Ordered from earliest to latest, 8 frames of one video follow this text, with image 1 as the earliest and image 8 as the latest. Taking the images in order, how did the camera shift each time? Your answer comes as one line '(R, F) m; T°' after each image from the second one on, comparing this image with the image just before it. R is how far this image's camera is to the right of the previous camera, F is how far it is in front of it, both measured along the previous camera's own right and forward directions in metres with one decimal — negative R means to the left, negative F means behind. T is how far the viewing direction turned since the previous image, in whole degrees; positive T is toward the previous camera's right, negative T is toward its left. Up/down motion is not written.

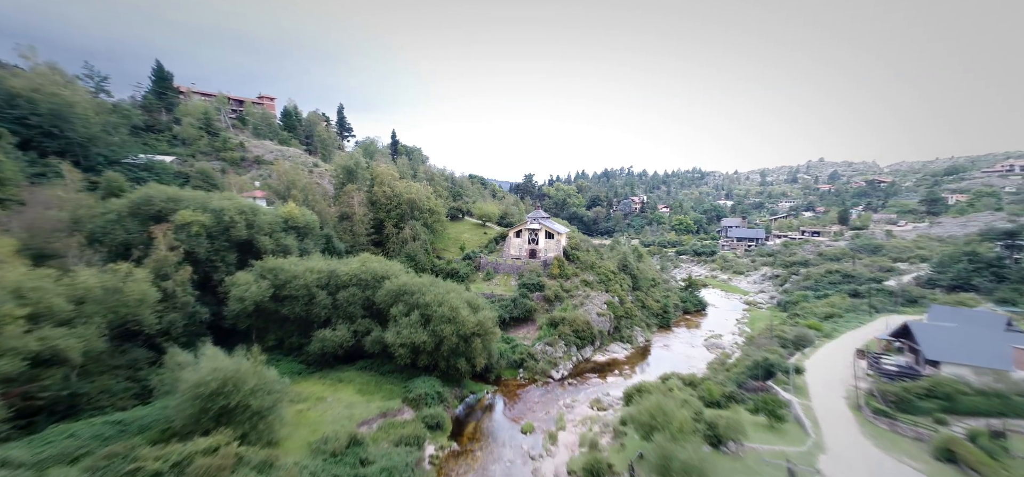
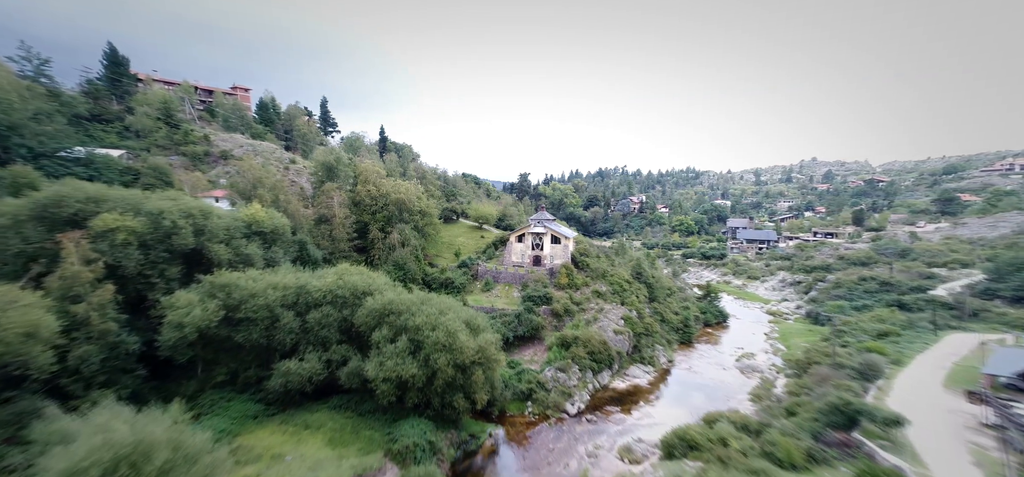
(-0.9, +5.1) m; +1°
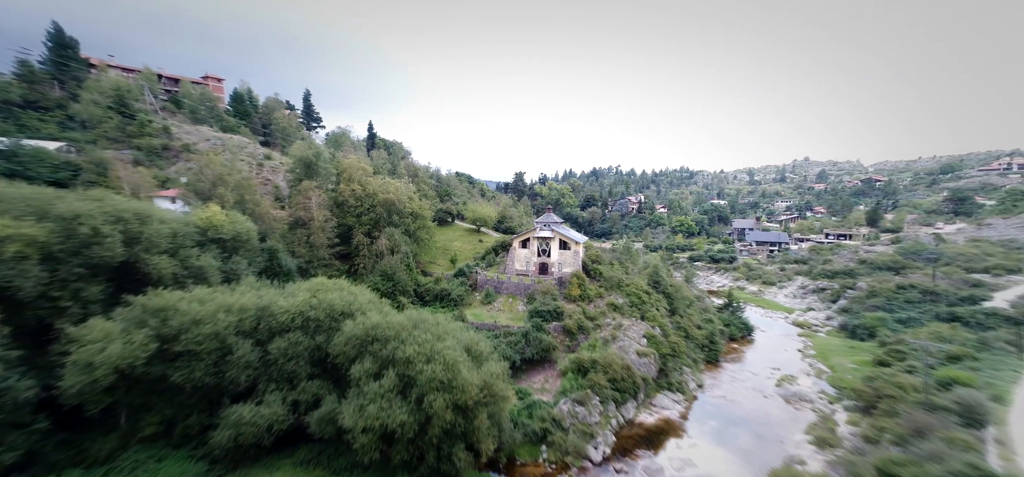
(-1.0, +4.6) m; +1°
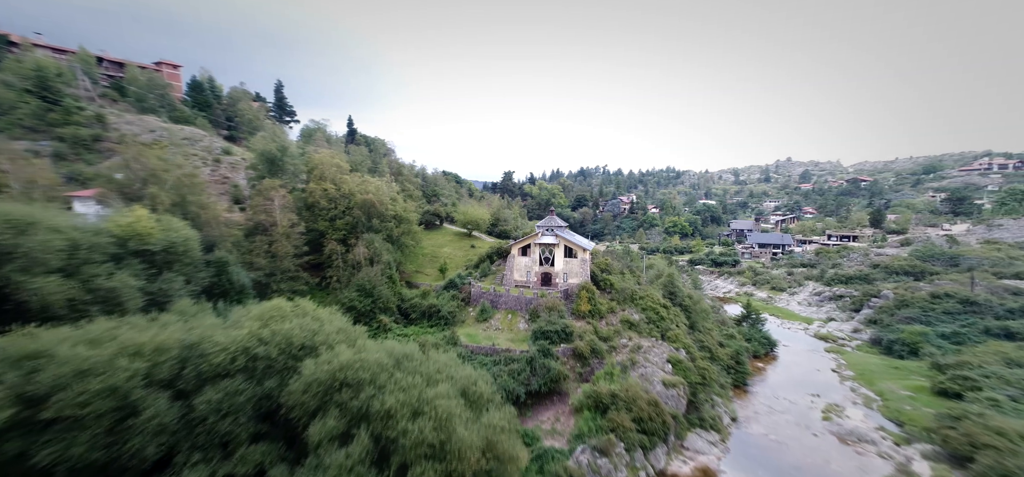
(-0.9, +4.7) m; +2°
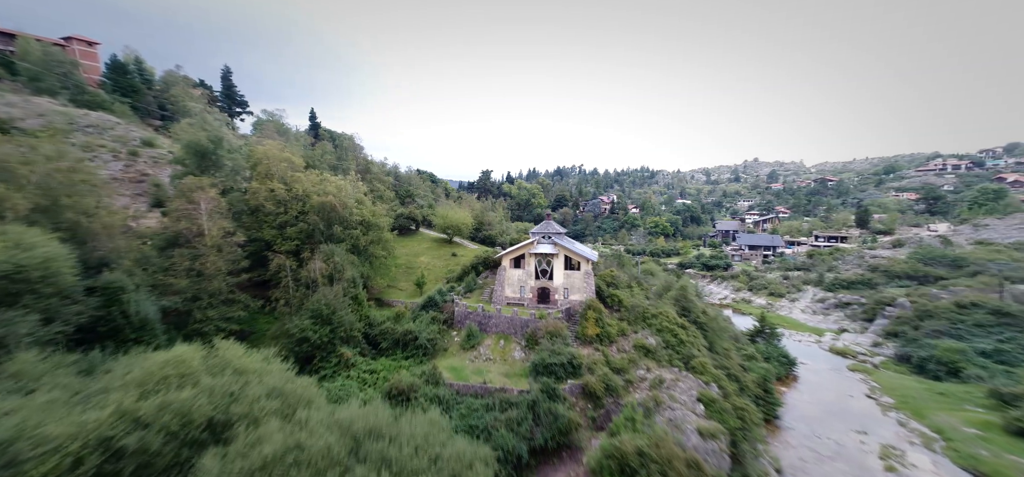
(-1.1, +5.3) m; +4°
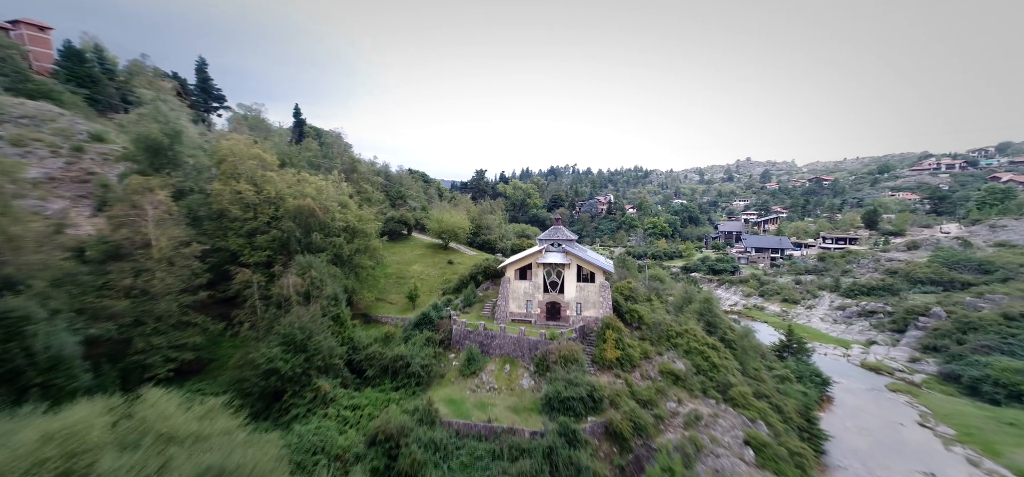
(-0.8, +3.6) m; +1°
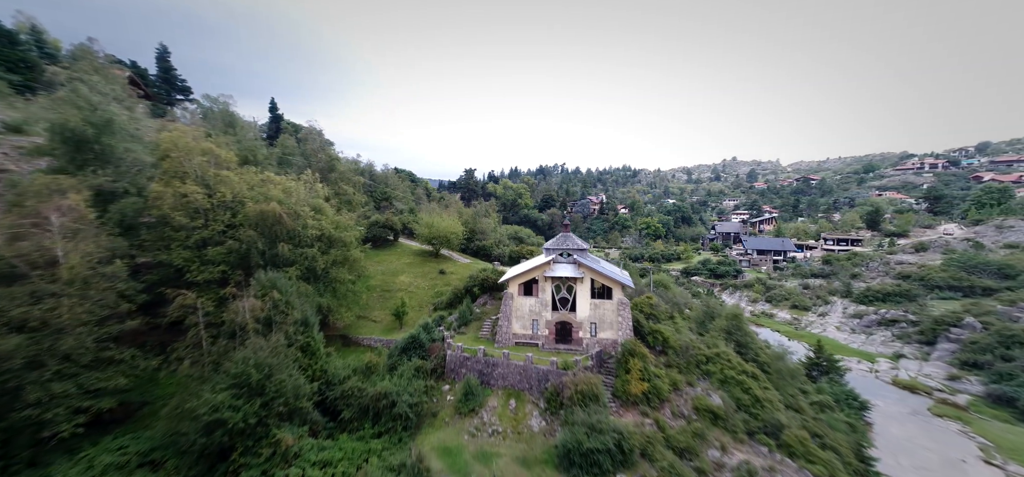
(-0.9, +3.8) m; +2°
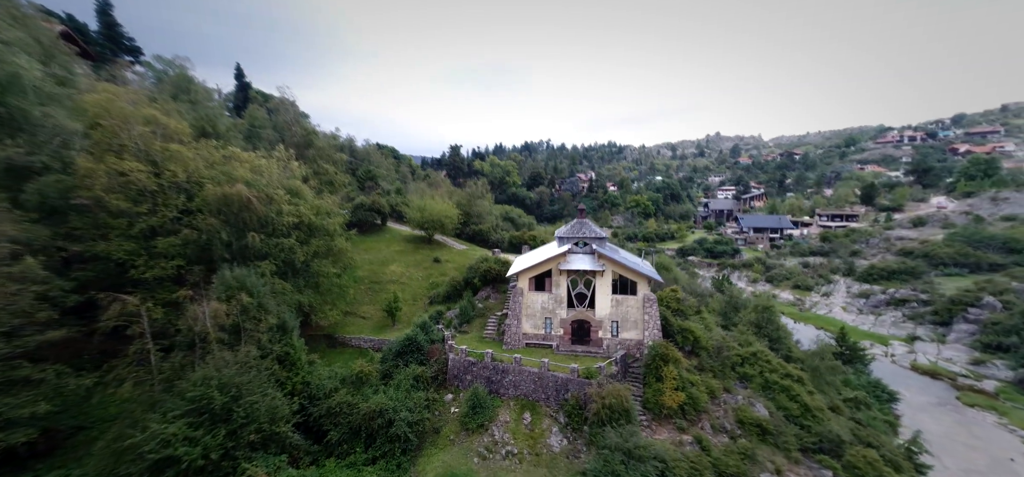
(-1.3, +3.2) m; +2°
